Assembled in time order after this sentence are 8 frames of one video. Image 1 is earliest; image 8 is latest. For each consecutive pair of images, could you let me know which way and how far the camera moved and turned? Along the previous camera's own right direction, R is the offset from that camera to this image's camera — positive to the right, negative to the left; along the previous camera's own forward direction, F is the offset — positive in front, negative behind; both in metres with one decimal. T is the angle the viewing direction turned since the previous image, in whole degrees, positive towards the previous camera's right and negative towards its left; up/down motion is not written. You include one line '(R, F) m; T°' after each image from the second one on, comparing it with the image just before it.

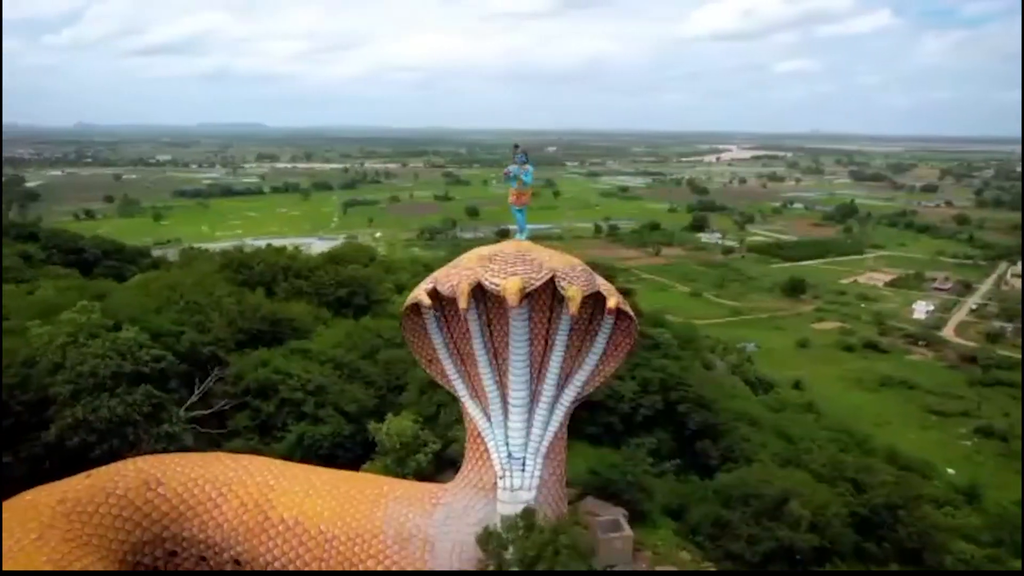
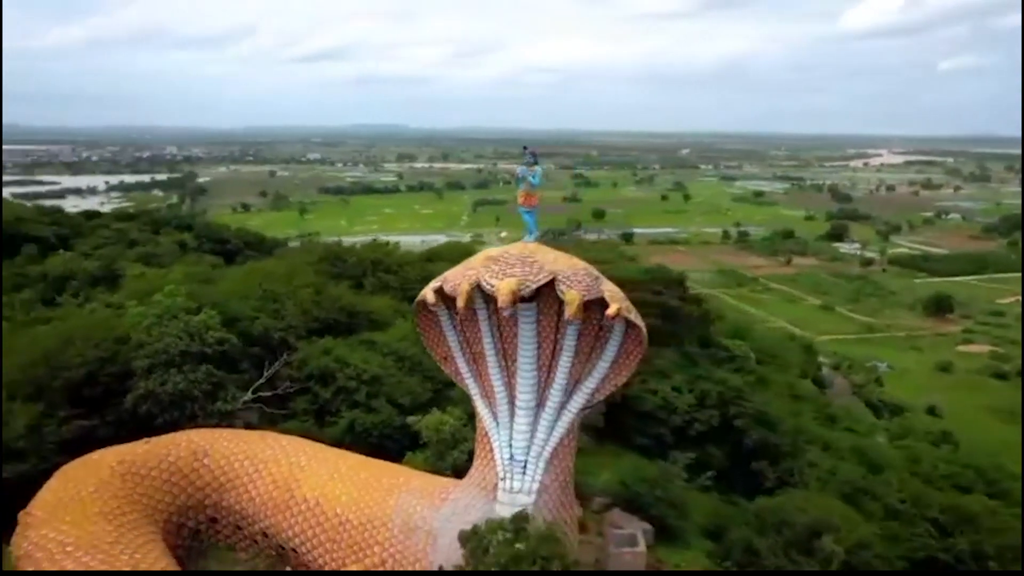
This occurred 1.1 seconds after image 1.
(+0.6, +0.1) m; -10°
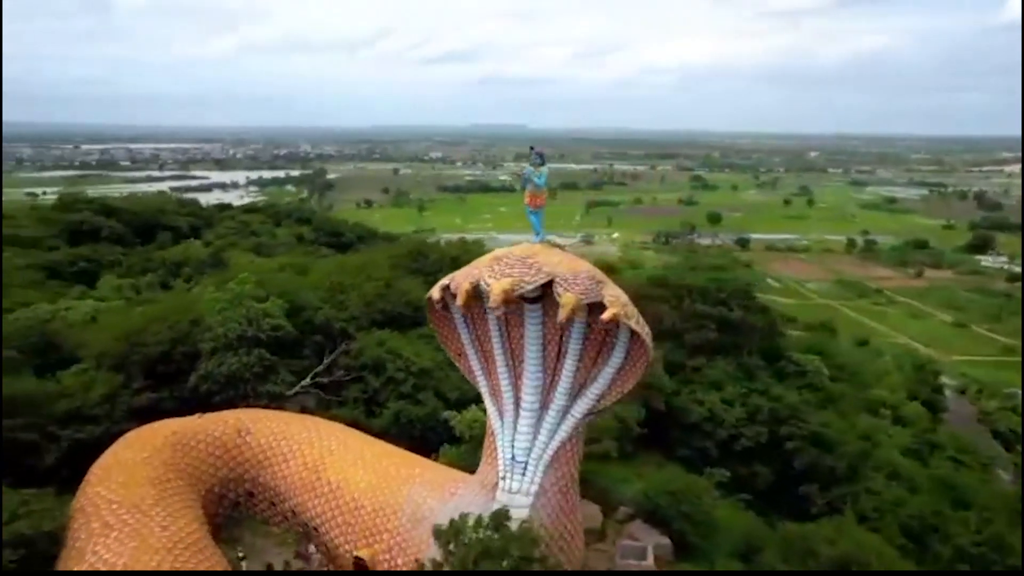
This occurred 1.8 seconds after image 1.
(+0.5, 0.0) m; -9°
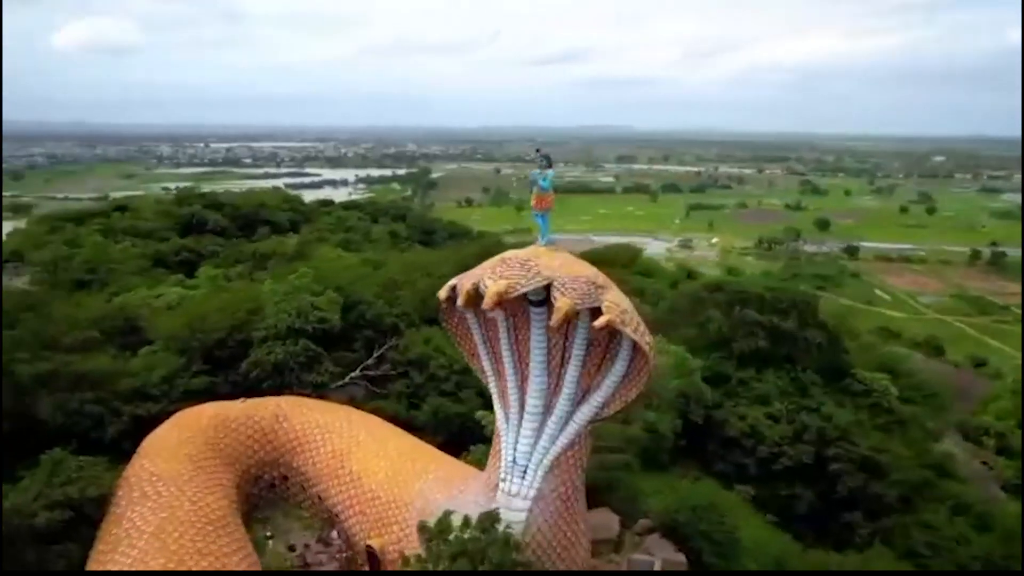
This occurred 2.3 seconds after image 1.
(+0.4, 0.0) m; -8°
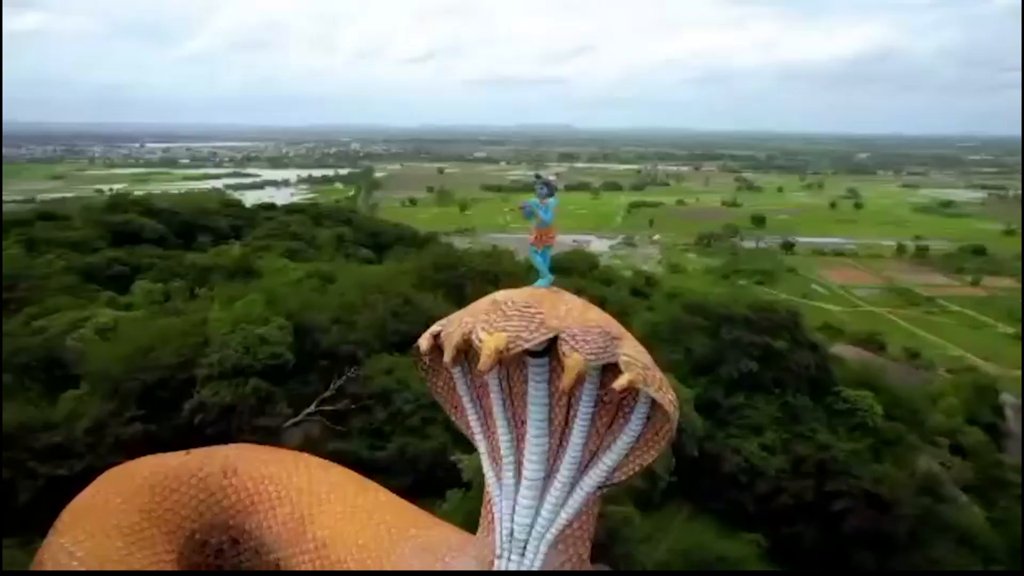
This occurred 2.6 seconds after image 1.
(-0.2, +0.5) m; +5°
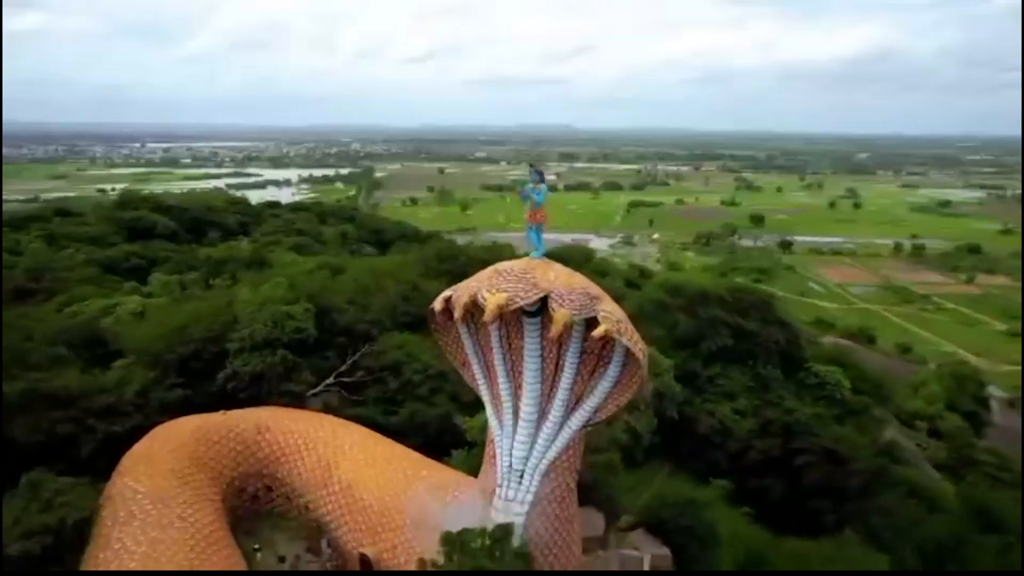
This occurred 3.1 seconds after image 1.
(0.0, -0.6) m; 0°
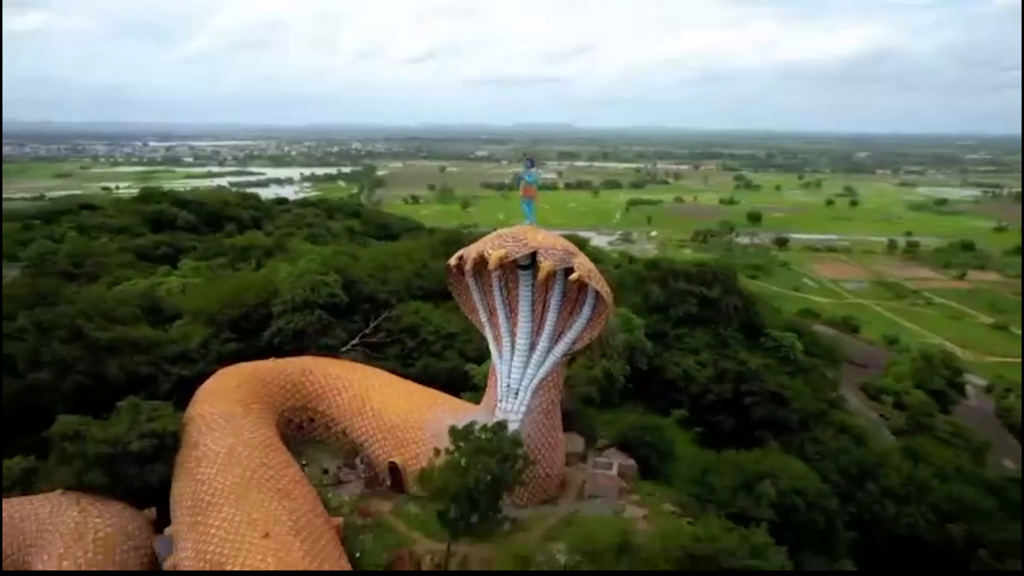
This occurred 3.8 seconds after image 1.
(0.0, -1.0) m; 0°
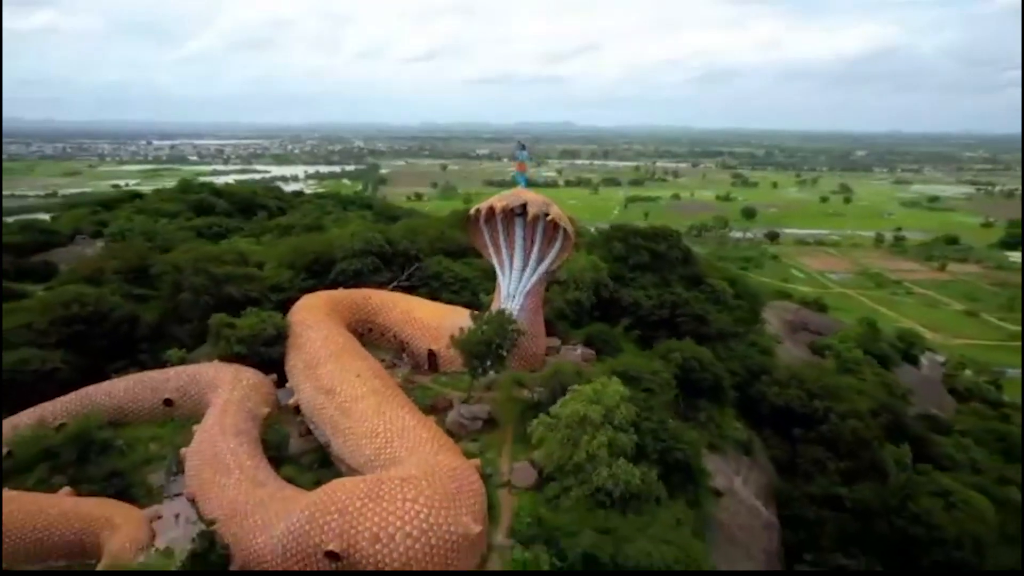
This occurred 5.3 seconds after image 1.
(0.0, -2.4) m; 0°
